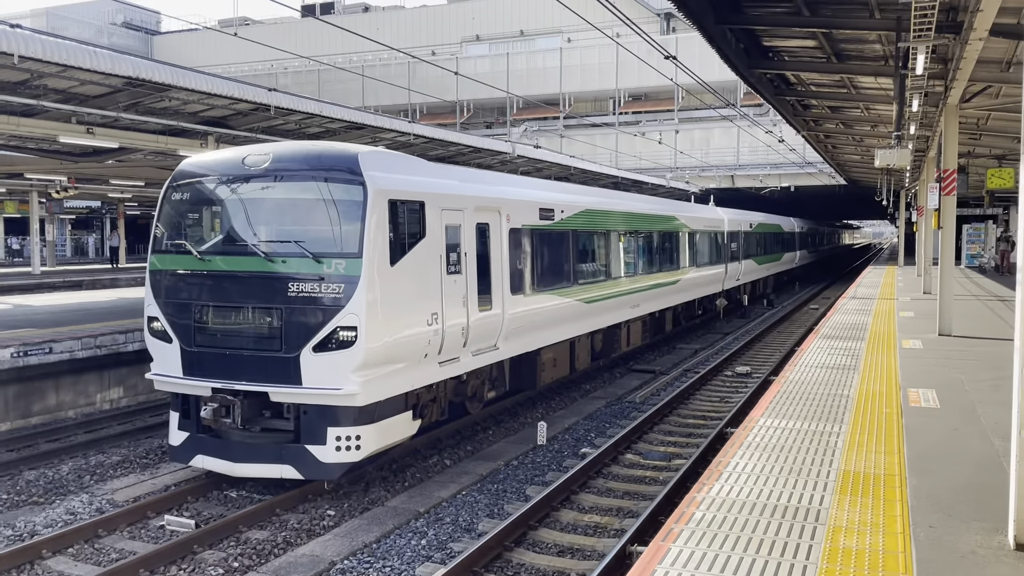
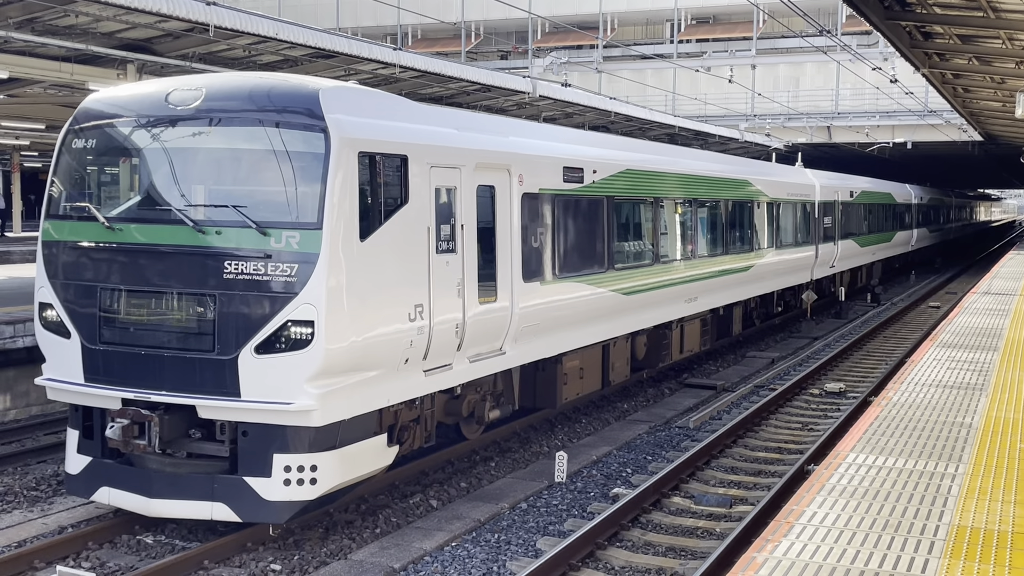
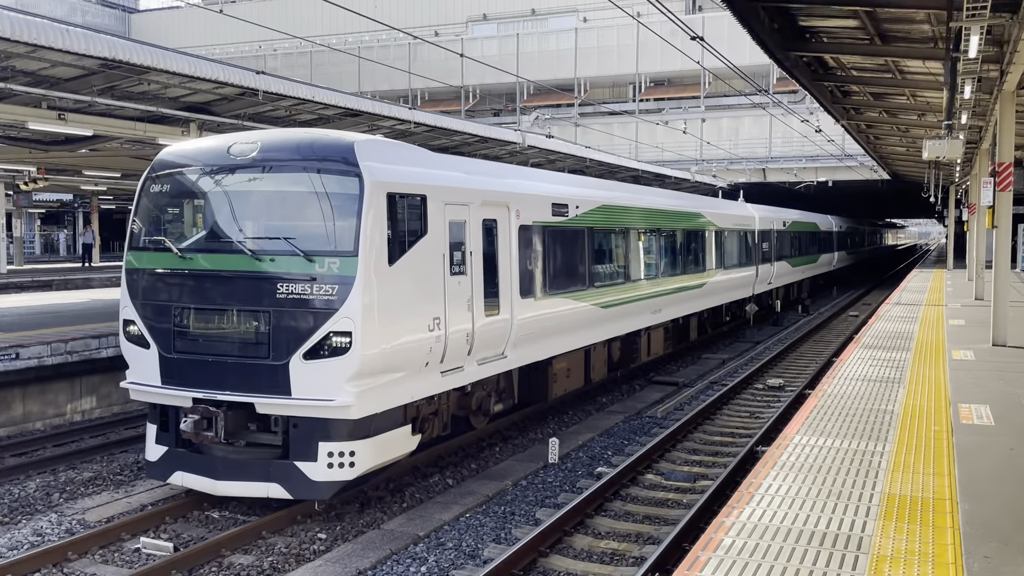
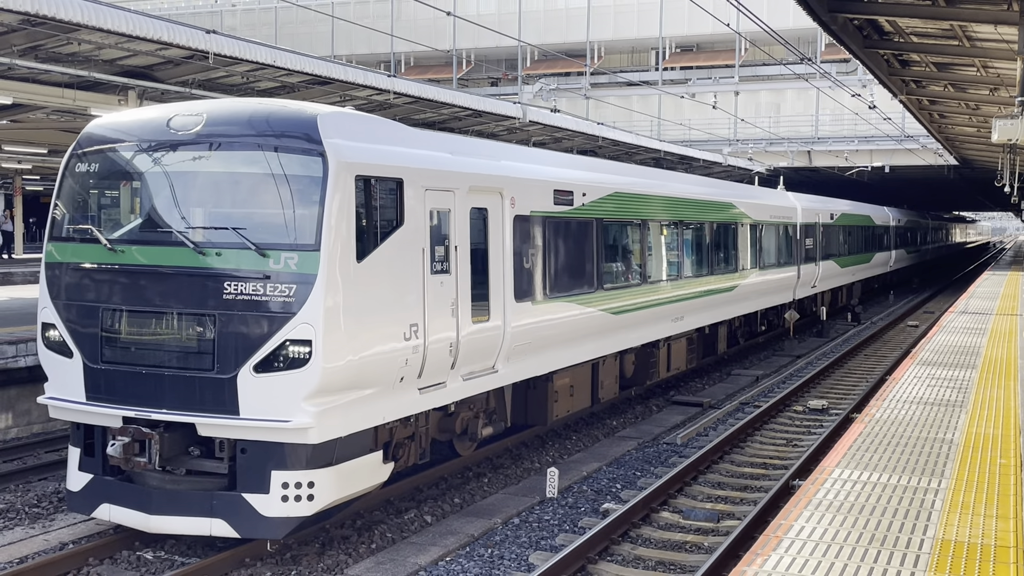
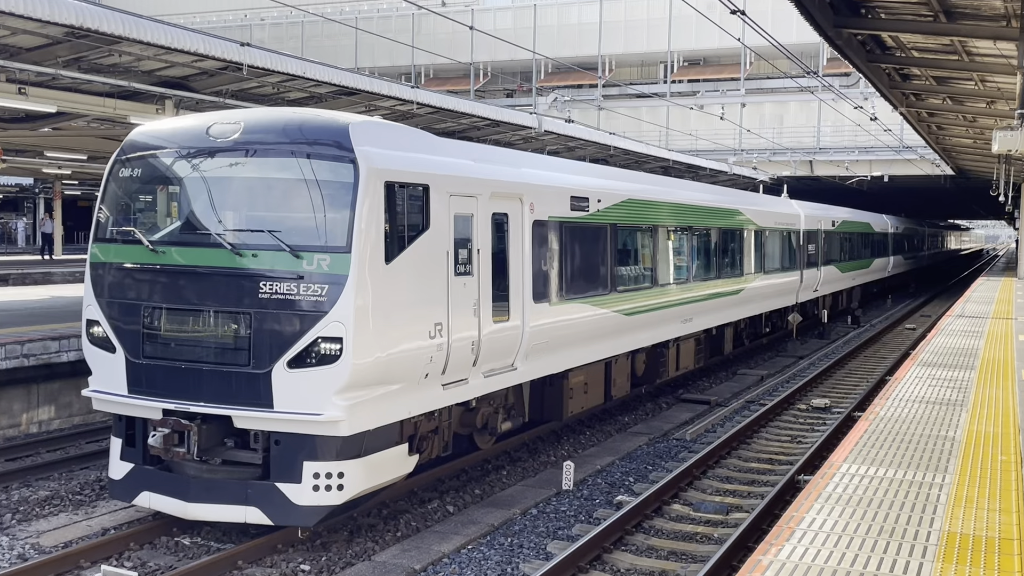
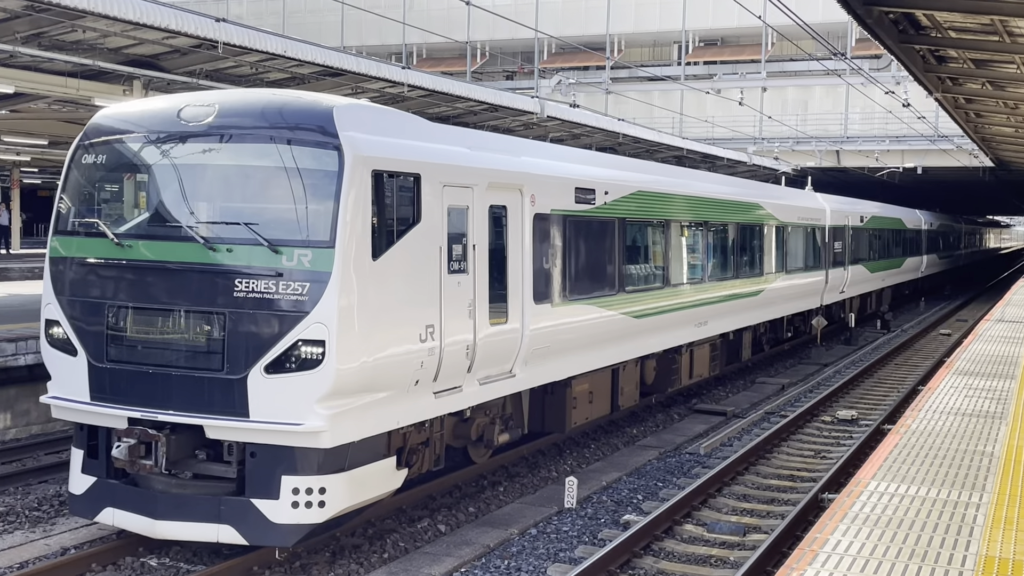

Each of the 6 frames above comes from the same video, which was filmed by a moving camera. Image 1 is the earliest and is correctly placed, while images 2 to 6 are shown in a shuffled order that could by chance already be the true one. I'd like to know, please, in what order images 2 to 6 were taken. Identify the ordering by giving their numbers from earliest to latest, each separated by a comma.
3, 5, 6, 4, 2
